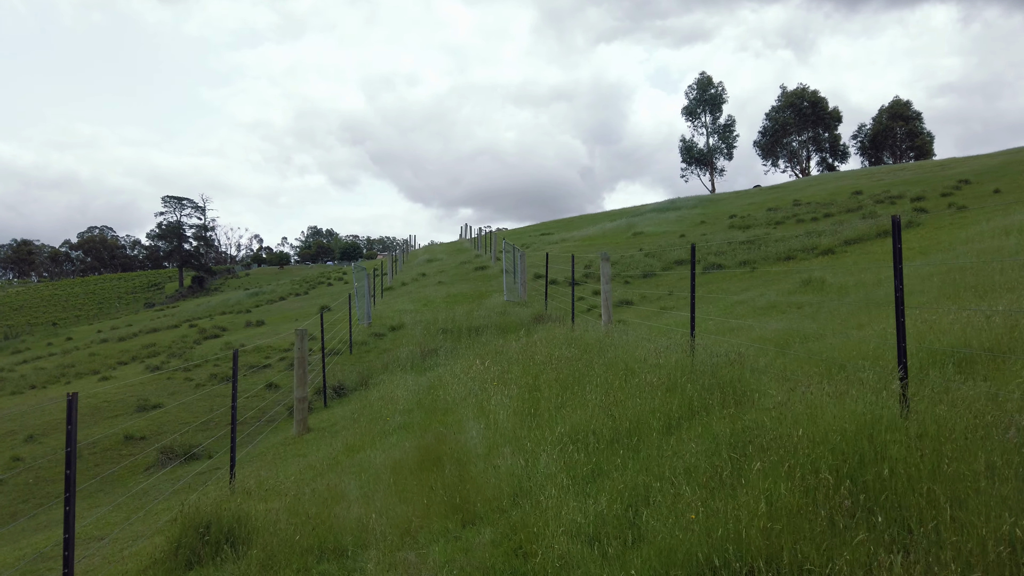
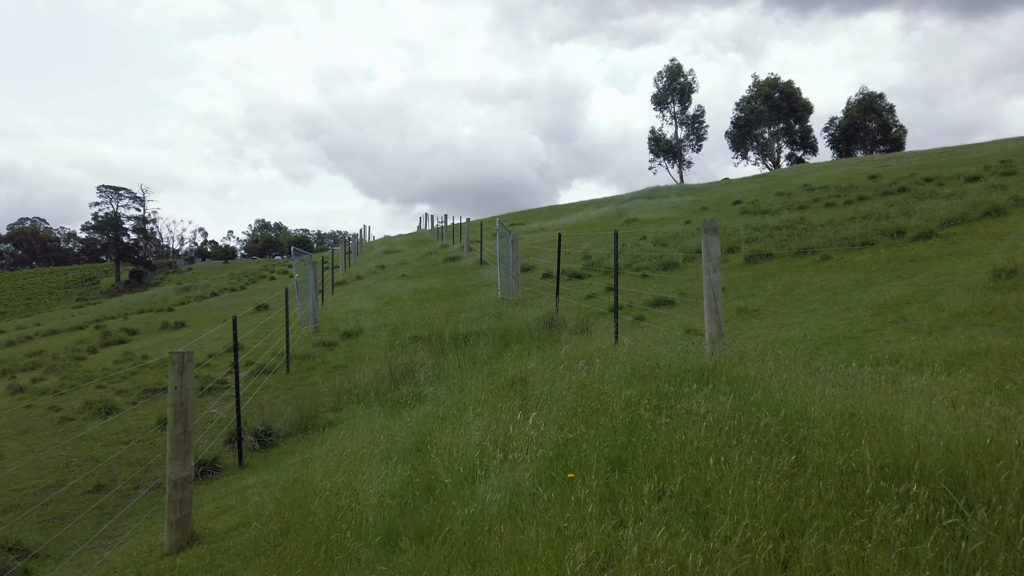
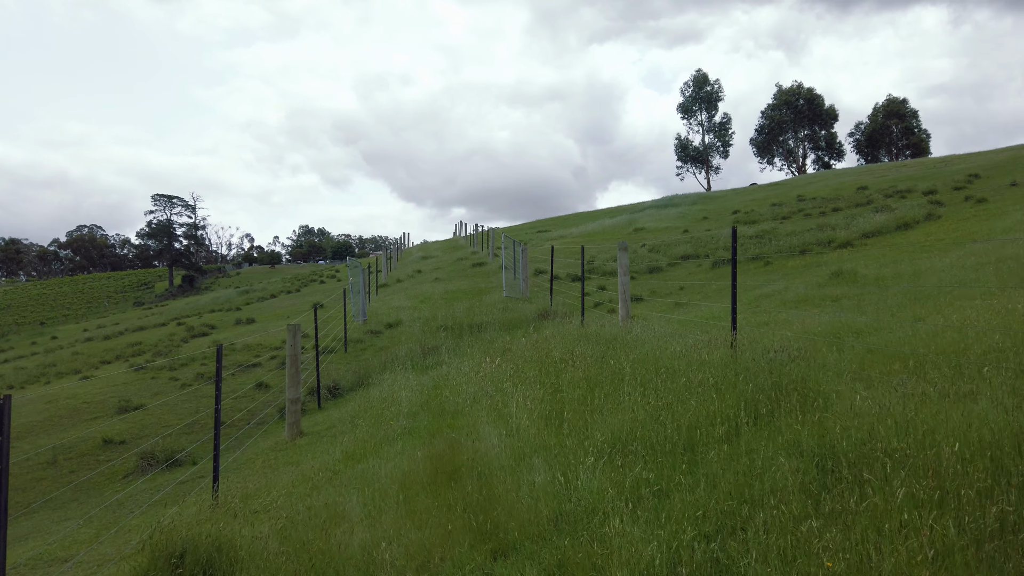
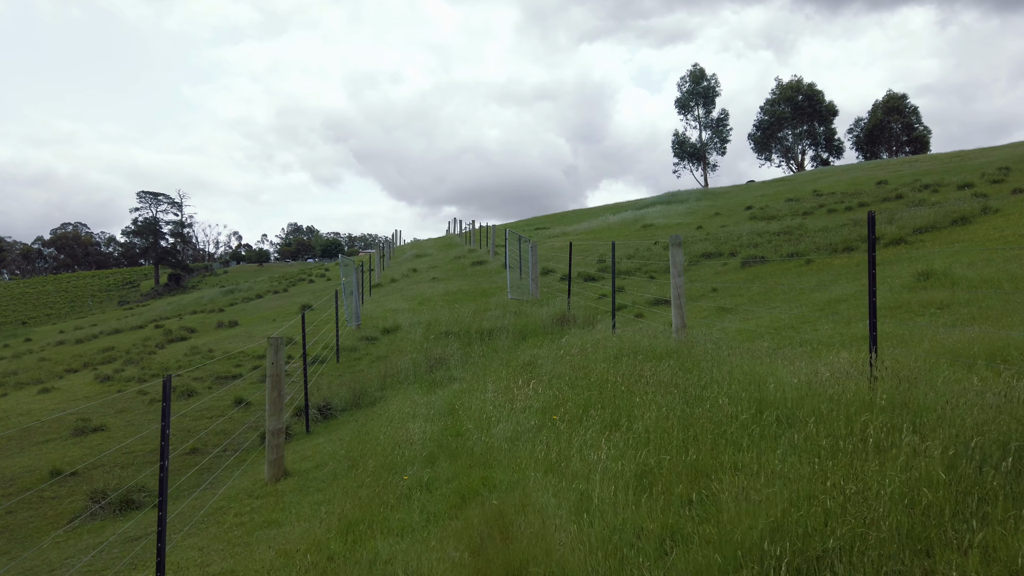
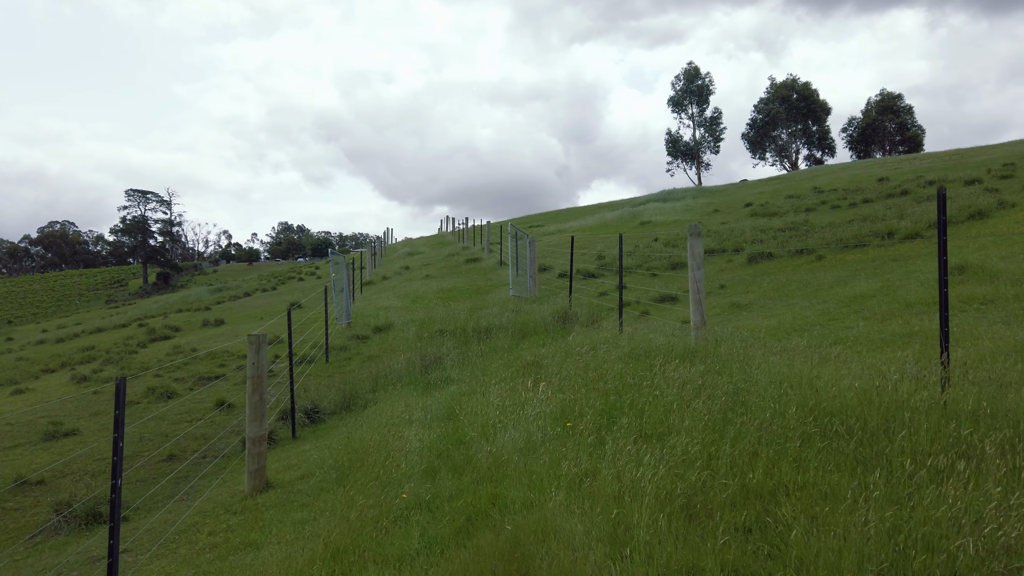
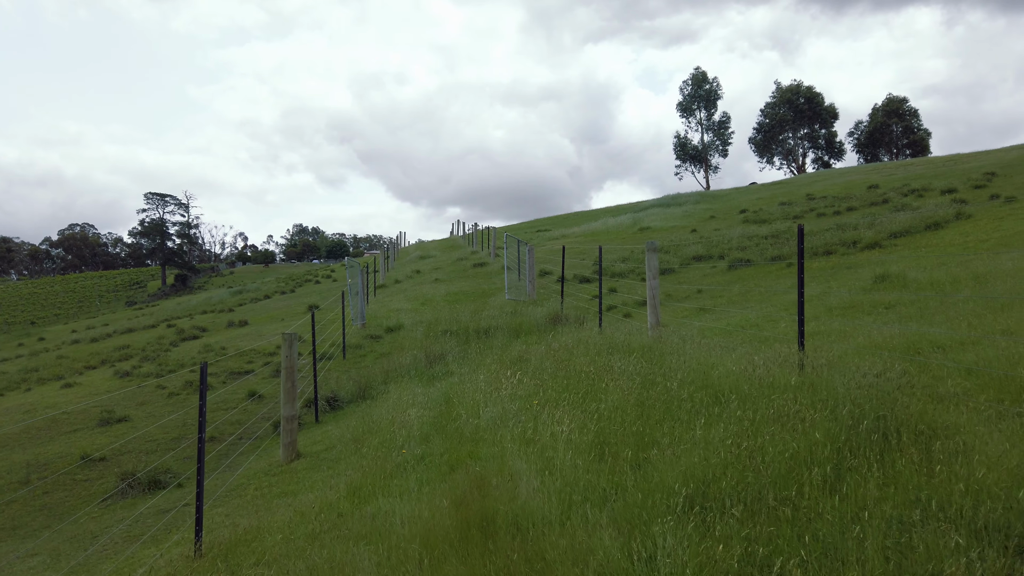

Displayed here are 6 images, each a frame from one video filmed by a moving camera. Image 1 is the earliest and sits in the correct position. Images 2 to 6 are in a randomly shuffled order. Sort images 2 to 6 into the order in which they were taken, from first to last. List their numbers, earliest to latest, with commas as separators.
3, 6, 4, 5, 2
